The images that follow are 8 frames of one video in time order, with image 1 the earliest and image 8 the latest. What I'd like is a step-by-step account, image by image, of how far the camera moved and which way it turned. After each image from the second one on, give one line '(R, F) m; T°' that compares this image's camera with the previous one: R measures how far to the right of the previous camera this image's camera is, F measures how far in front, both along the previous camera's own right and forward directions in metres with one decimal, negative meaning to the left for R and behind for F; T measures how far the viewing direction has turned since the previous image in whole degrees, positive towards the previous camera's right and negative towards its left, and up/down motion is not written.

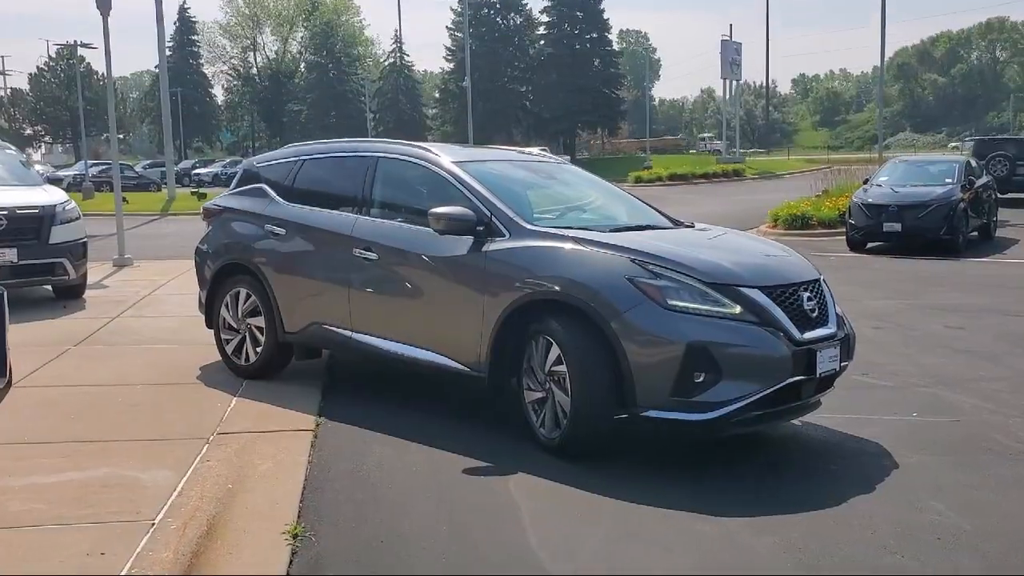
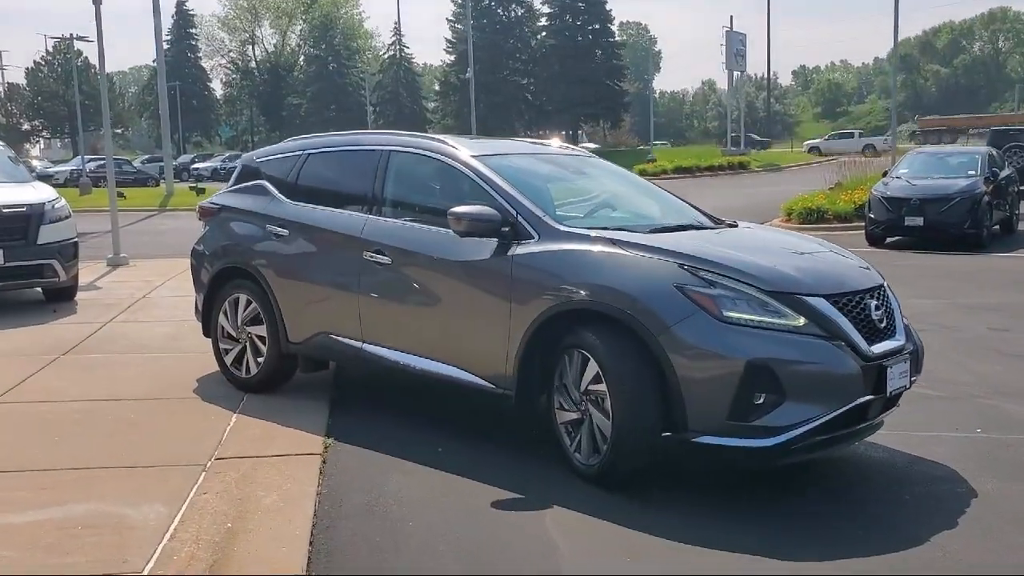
(-0.1, +0.6) m; 0°
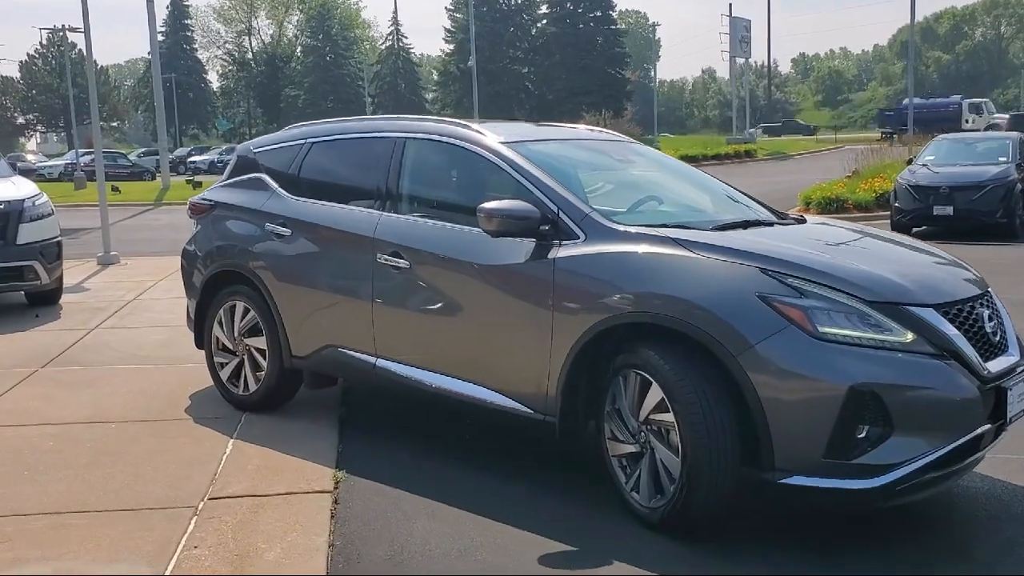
(-0.2, +0.8) m; 0°
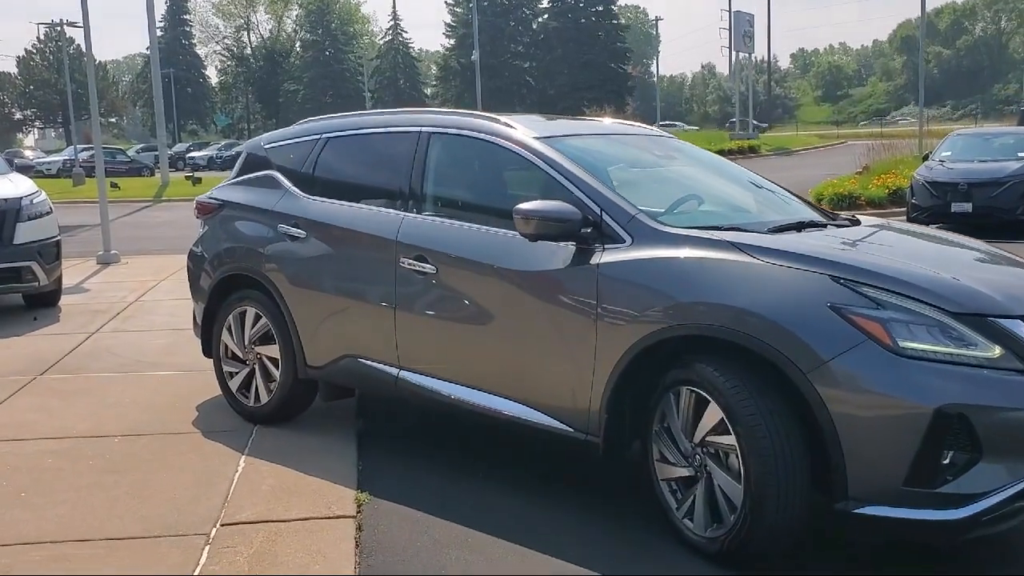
(-0.2, +0.3) m; 0°
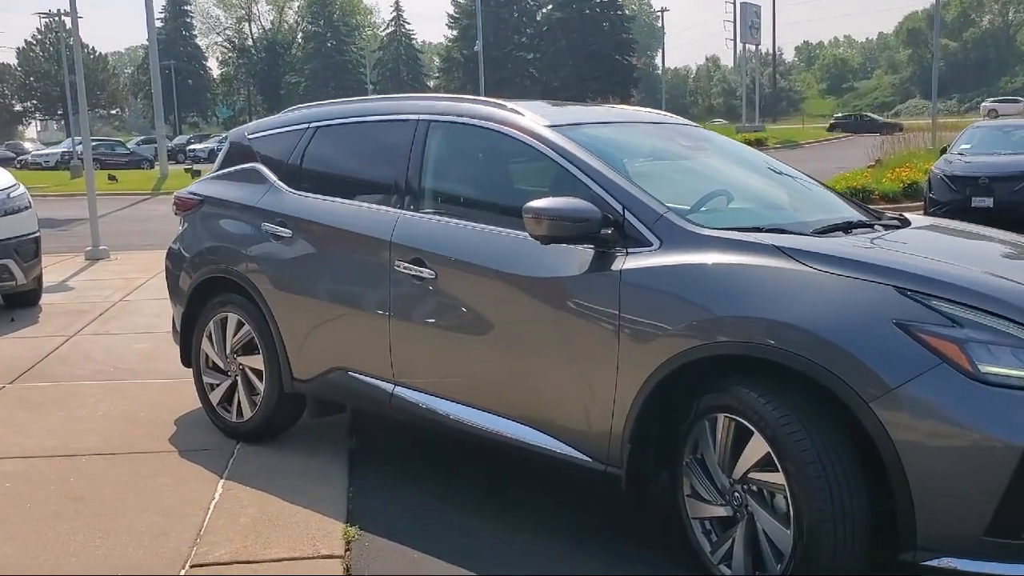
(0.0, +0.5) m; 0°
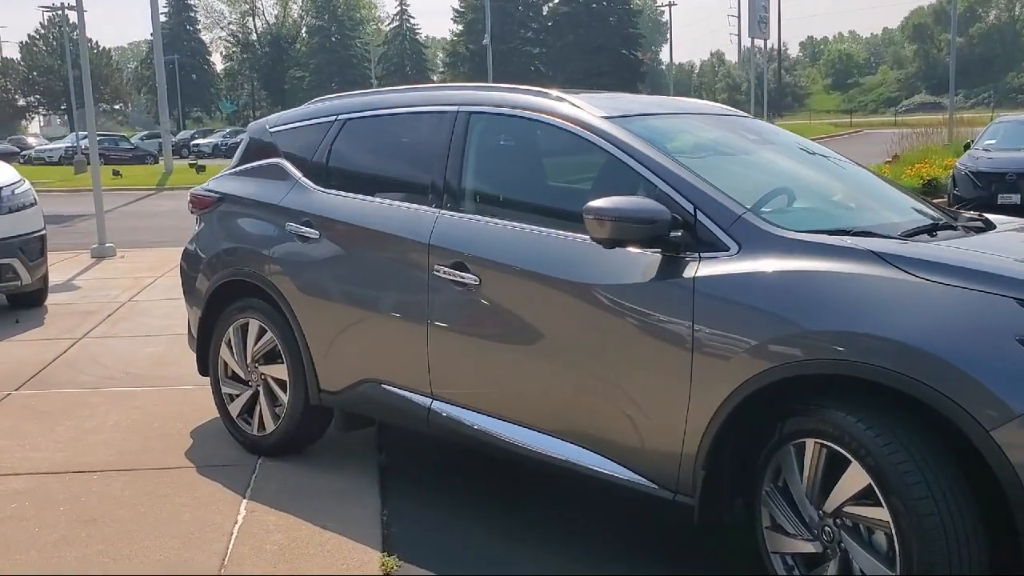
(-0.2, +0.3) m; 0°
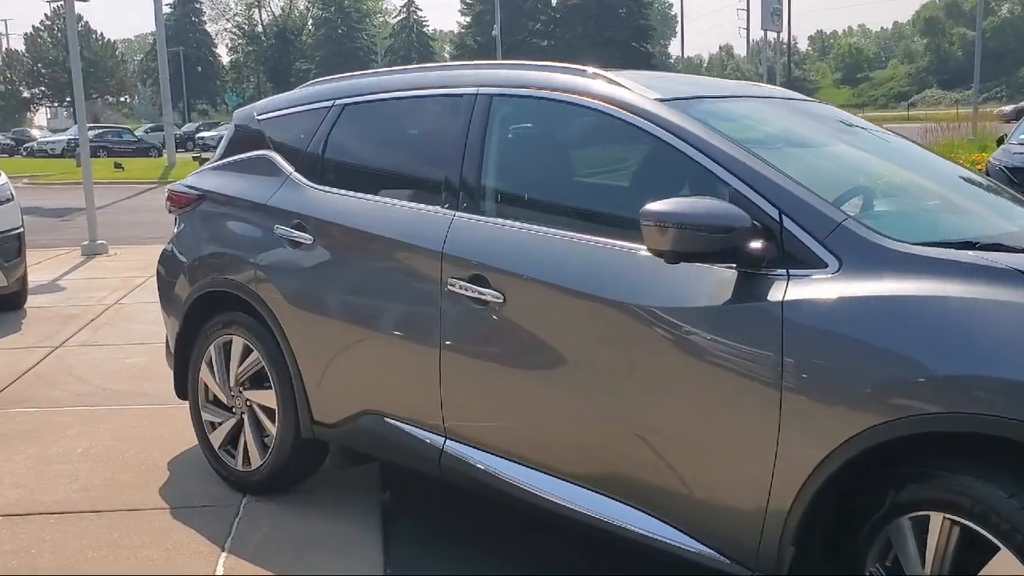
(-0.1, +0.7) m; 0°
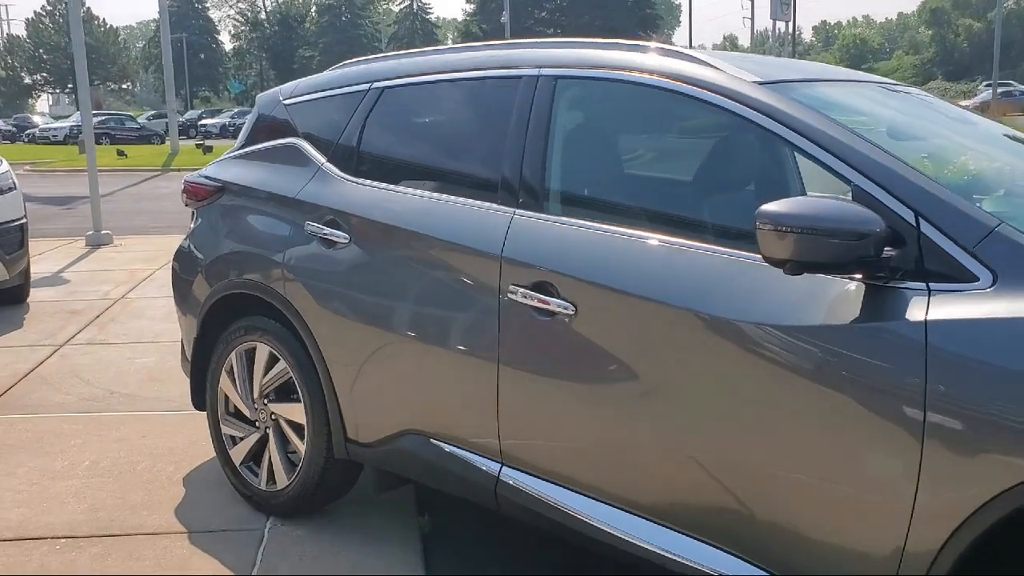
(-0.2, +0.4) m; 0°
